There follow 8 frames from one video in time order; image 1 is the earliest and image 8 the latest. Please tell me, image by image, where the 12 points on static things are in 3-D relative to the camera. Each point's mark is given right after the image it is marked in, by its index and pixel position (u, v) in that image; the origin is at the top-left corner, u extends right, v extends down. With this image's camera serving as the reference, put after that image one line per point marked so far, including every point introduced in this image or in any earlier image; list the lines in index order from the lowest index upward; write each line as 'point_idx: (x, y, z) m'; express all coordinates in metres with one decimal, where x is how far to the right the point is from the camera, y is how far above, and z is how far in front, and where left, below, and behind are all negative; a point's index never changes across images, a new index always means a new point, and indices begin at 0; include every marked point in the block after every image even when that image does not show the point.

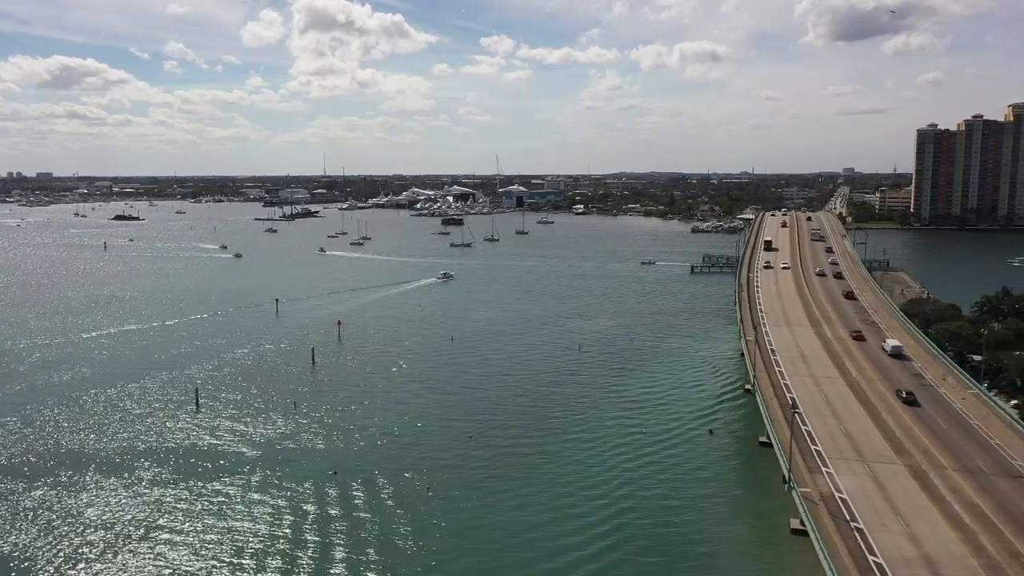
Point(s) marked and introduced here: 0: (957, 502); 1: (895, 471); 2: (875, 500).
0: (+11.5, -5.5, +17.4) m
1: (+10.9, -5.2, +19.0) m
2: (+9.5, -5.6, +17.5) m
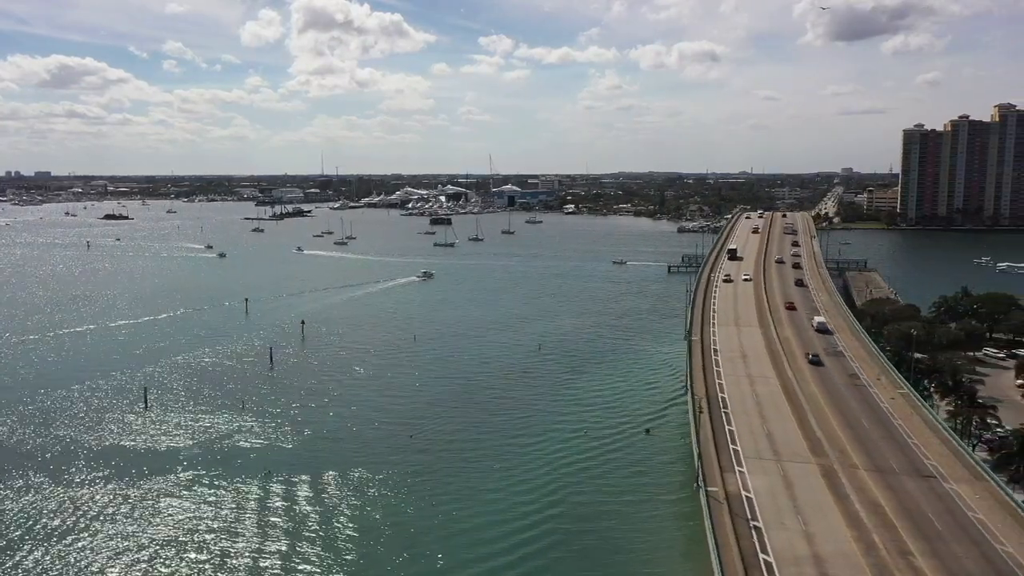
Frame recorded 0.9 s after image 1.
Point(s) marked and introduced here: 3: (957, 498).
0: (+9.1, -5.6, +17.5) m
1: (+8.4, -5.2, +19.1) m
2: (+7.0, -5.6, +17.6) m
3: (+11.7, -5.5, +17.6) m
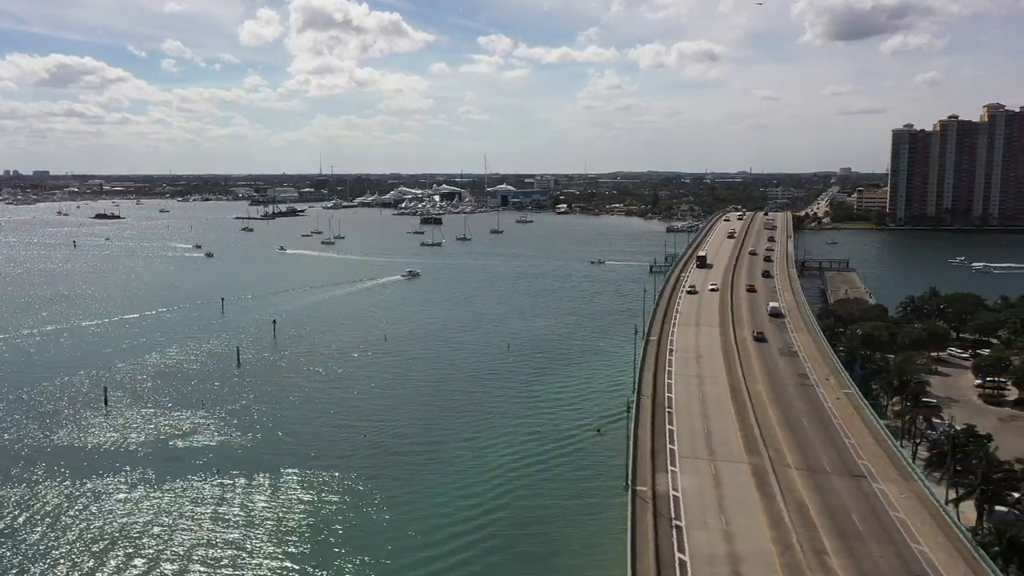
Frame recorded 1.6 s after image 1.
0: (+7.1, -5.6, +17.6) m
1: (+6.5, -5.2, +19.2) m
2: (+5.1, -5.6, +17.7) m
3: (+9.7, -5.5, +17.8) m
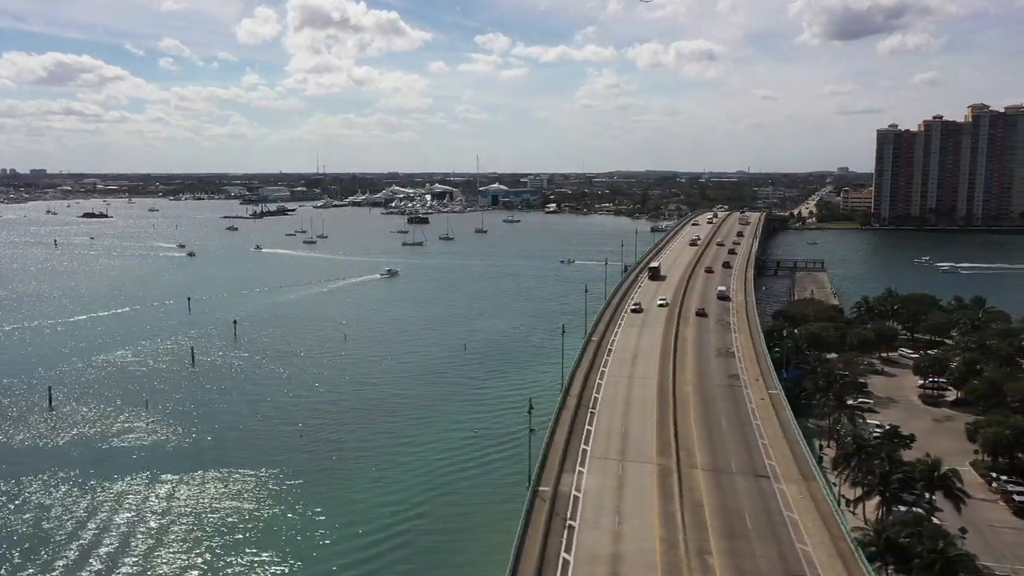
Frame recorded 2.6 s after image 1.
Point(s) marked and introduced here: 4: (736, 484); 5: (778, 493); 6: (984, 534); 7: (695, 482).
0: (+4.5, -5.6, +17.7) m
1: (+3.8, -5.3, +19.3) m
2: (+2.5, -5.7, +17.9) m
3: (+7.1, -5.6, +17.9) m
4: (+6.2, -5.4, +18.6) m
5: (+7.2, -5.5, +18.1) m
6: (+13.6, -7.1, +19.5) m
7: (+5.1, -5.4, +18.7) m
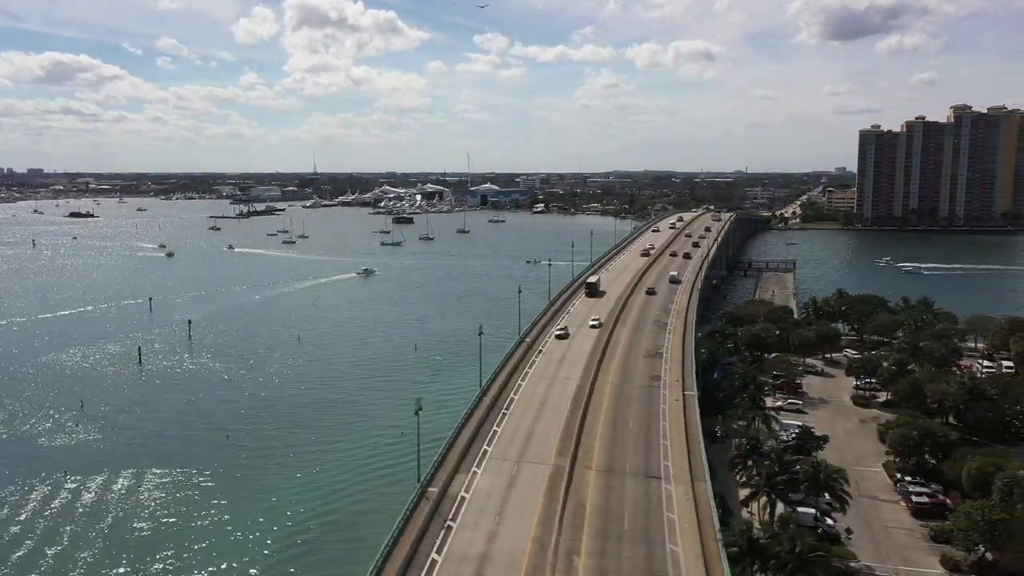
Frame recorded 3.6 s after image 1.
0: (+1.4, -5.7, +17.8) m
1: (+0.8, -5.3, +19.4) m
2: (-0.6, -5.7, +18.0) m
3: (+4.0, -5.7, +18.0) m
4: (+3.1, -5.5, +18.7) m
5: (+4.1, -5.6, +18.2) m
6: (+10.6, -7.1, +19.6) m
7: (+2.0, -5.5, +18.8) m
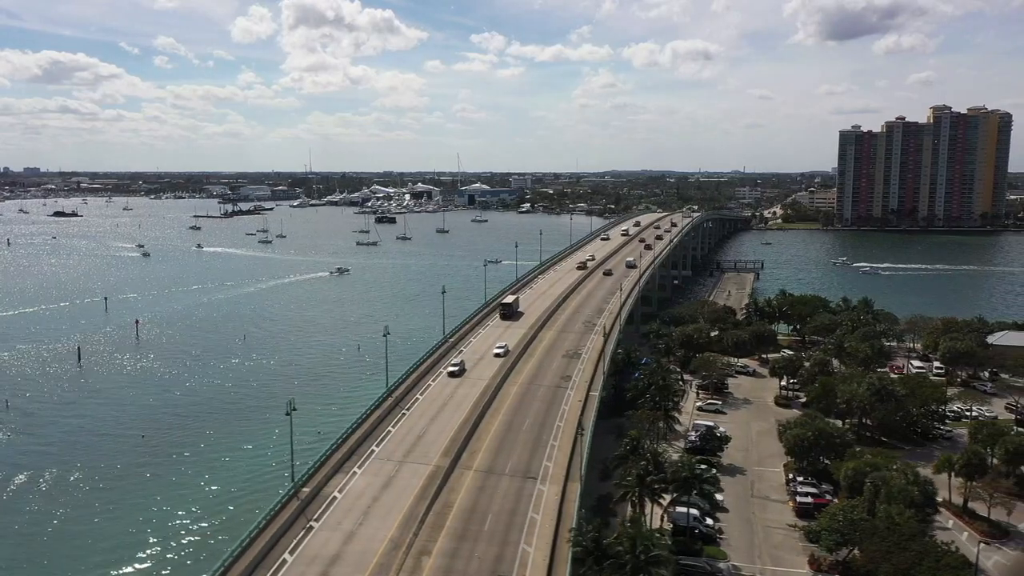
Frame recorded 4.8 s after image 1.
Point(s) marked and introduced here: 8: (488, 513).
0: (-2.0, -5.7, +17.9) m
1: (-2.7, -5.4, +19.5) m
2: (-4.1, -5.7, +18.1) m
3: (+0.6, -5.7, +18.1) m
4: (-0.4, -5.5, +18.7) m
5: (+0.6, -5.6, +18.3) m
6: (+7.1, -7.2, +19.7) m
7: (-1.5, -5.5, +18.9) m
8: (-0.6, -5.8, +17.4) m
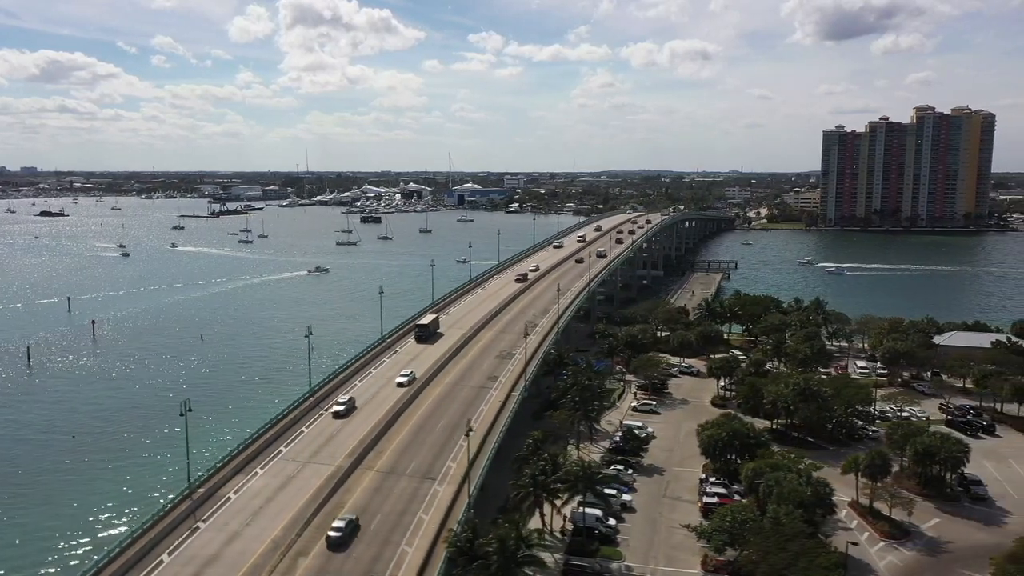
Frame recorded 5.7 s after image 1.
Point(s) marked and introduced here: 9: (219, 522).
0: (-4.9, -5.7, +17.9) m
1: (-5.6, -5.4, +19.5) m
2: (-7.0, -5.8, +18.1) m
3: (-2.3, -5.7, +18.1) m
4: (-3.2, -5.5, +18.8) m
5: (-2.3, -5.6, +18.3) m
6: (+4.2, -7.2, +19.7) m
7: (-4.3, -5.5, +18.9) m
8: (-3.5, -5.9, +17.4) m
9: (-7.5, -6.0, +17.2) m
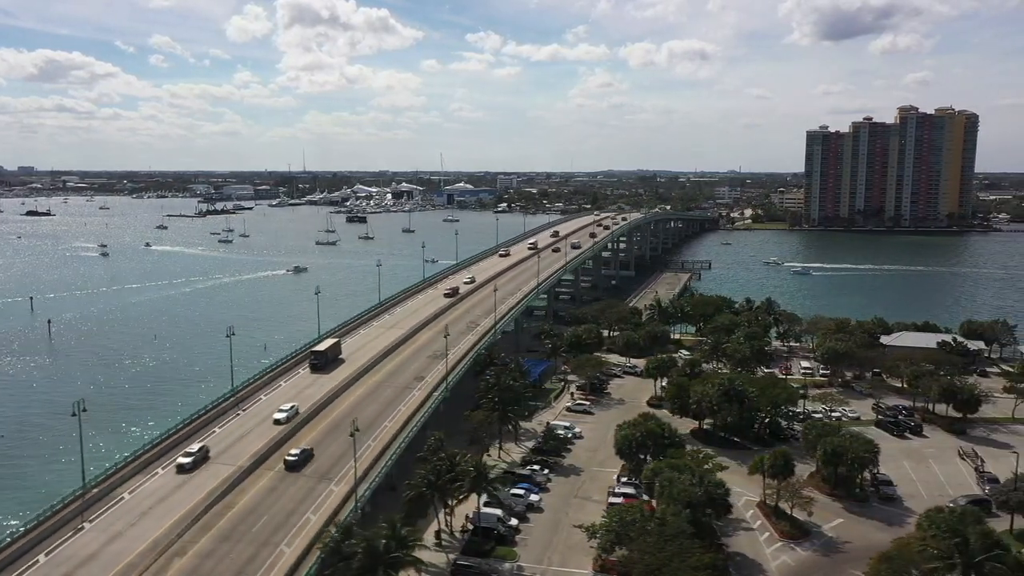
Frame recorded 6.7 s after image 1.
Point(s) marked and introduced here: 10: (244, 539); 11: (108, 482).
0: (-7.8, -5.7, +17.9) m
1: (-8.5, -5.4, +19.5) m
2: (-9.9, -5.8, +18.1) m
3: (-5.2, -5.7, +18.1) m
4: (-6.1, -5.5, +18.8) m
5: (-5.2, -5.6, +18.3) m
6: (+1.3, -7.2, +19.7) m
7: (-7.2, -5.5, +18.9) m
8: (-6.4, -5.9, +17.4) m
9: (-10.4, -6.0, +17.2) m
10: (-6.5, -6.1, +16.4) m
11: (-11.3, -5.5, +18.8) m
